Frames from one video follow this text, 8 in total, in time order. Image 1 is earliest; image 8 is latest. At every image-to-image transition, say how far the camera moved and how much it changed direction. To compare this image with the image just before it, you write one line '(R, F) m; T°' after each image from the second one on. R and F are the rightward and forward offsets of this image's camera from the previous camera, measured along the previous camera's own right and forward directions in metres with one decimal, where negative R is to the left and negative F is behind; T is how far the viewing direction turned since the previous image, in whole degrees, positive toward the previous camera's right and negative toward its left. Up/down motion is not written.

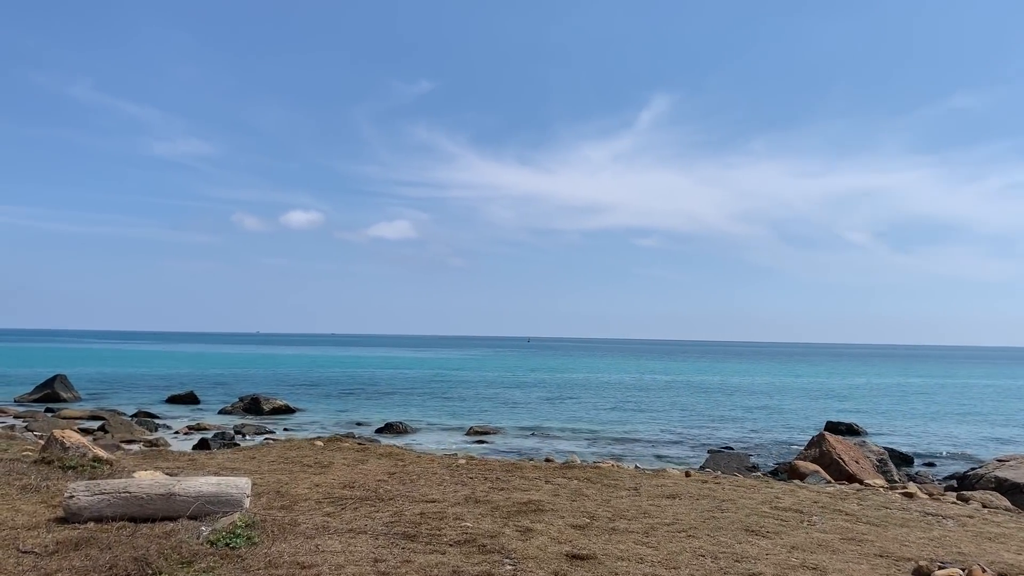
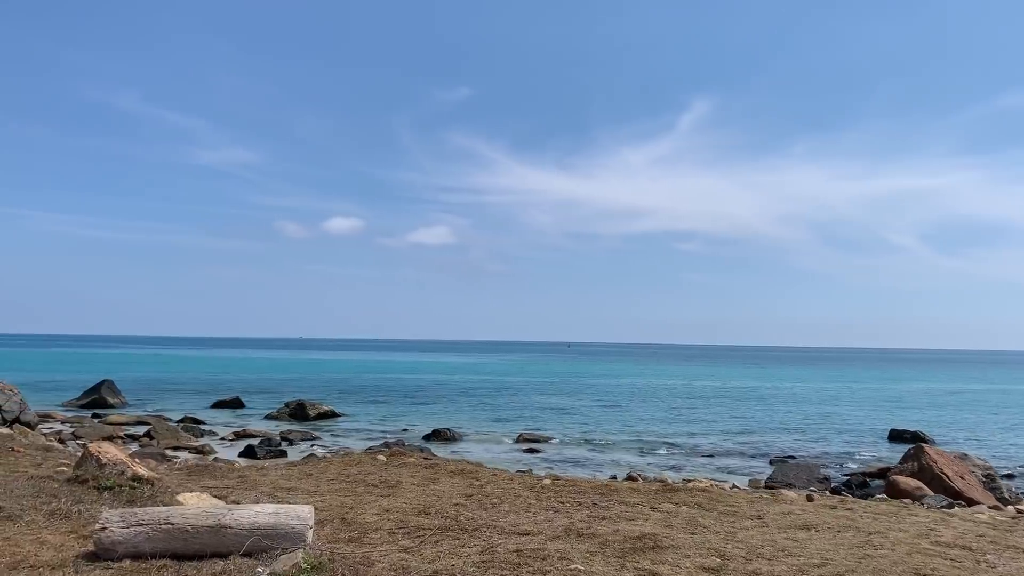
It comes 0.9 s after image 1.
(-0.5, +1.1) m; -3°
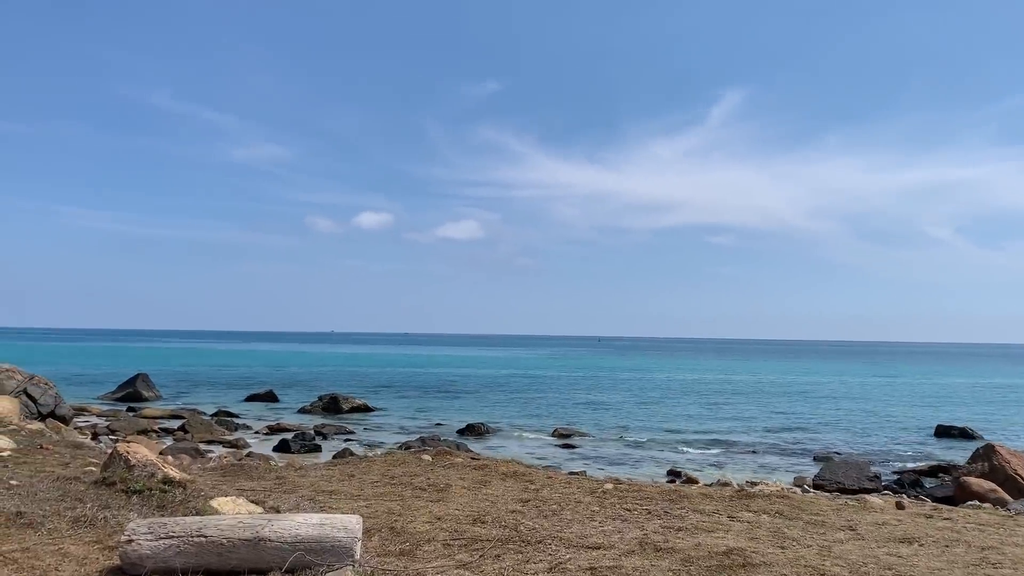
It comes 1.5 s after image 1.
(-0.2, +0.6) m; -2°
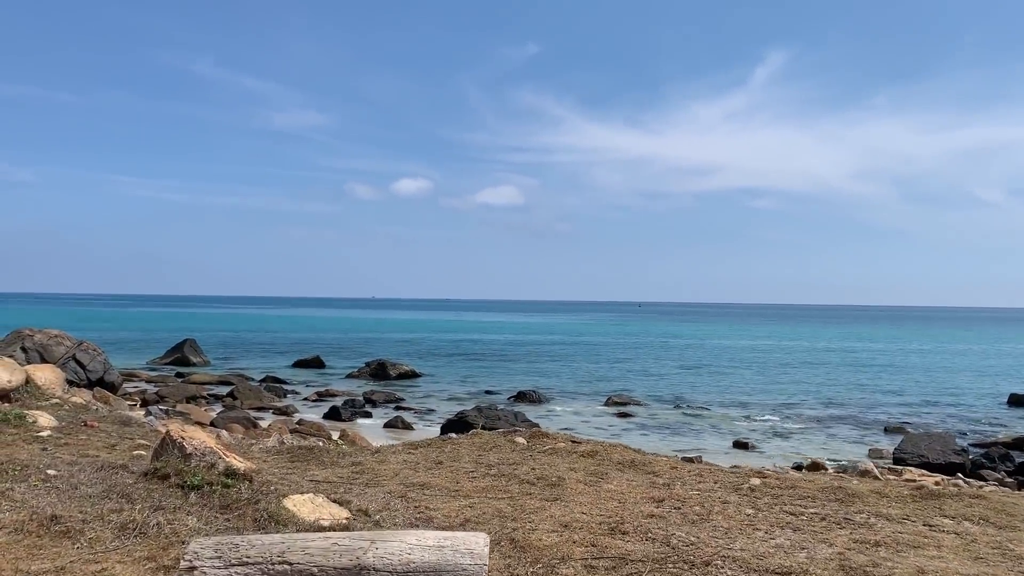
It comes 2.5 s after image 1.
(-0.6, +1.2) m; -3°
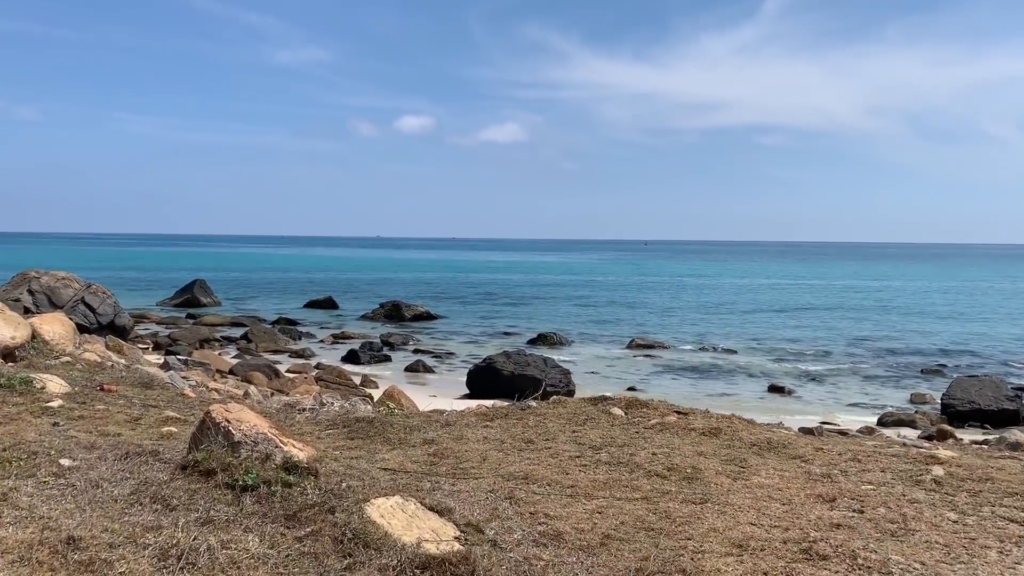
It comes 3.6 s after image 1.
(-0.6, +1.2) m; 0°
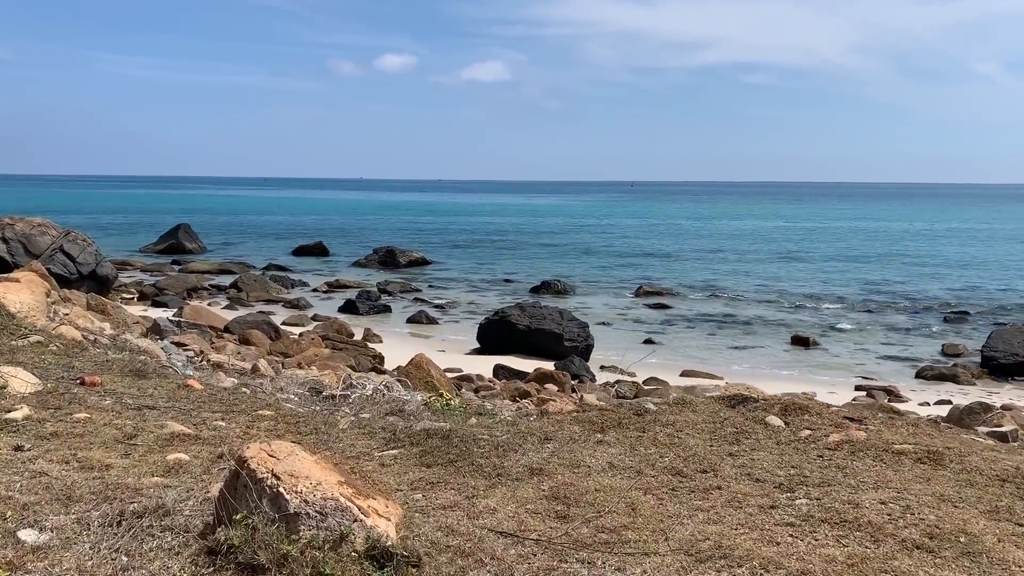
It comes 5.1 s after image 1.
(-0.7, +1.7) m; +1°
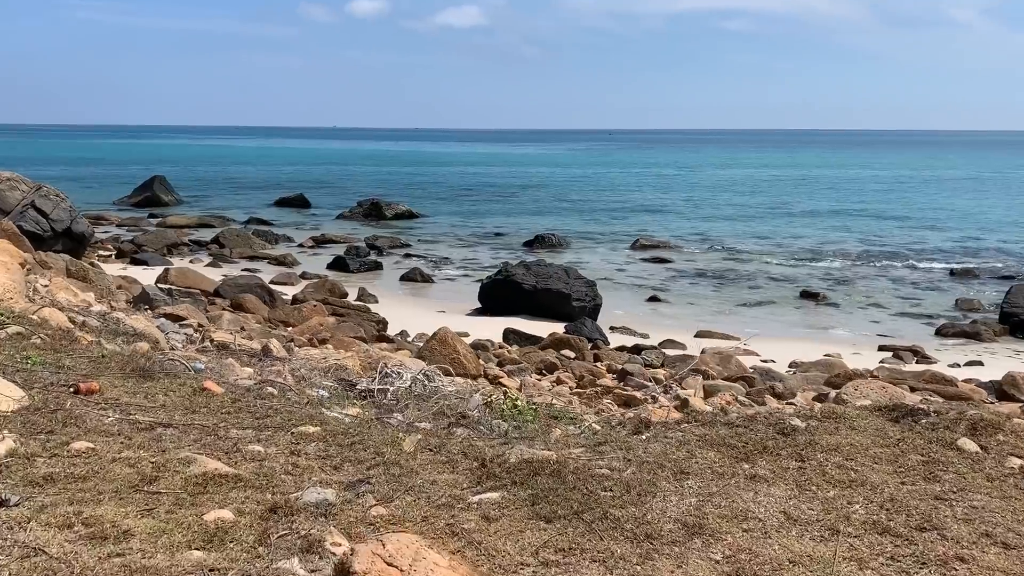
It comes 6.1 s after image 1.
(-0.6, +1.1) m; +1°
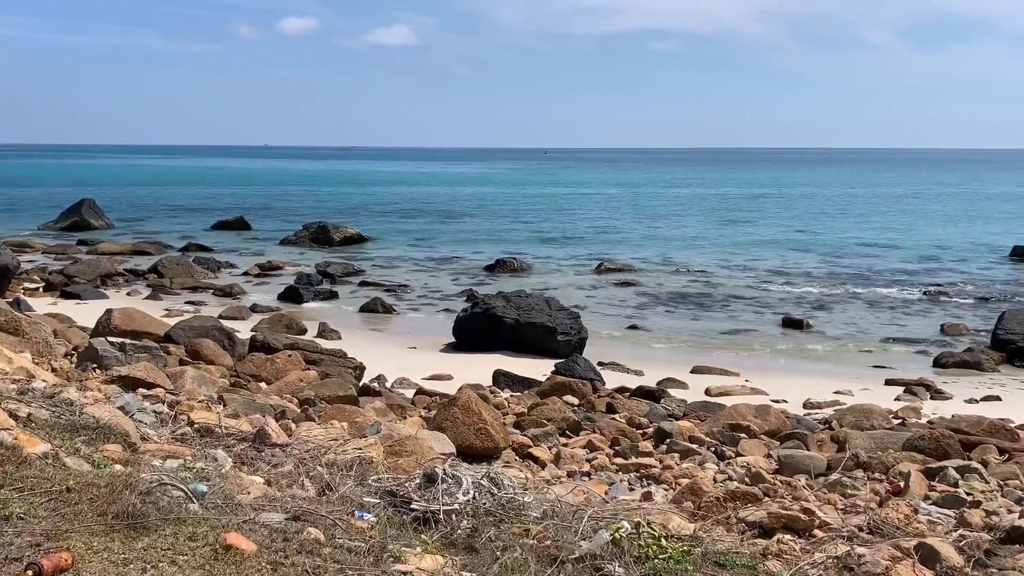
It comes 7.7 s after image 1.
(-0.9, +1.6) m; +4°
